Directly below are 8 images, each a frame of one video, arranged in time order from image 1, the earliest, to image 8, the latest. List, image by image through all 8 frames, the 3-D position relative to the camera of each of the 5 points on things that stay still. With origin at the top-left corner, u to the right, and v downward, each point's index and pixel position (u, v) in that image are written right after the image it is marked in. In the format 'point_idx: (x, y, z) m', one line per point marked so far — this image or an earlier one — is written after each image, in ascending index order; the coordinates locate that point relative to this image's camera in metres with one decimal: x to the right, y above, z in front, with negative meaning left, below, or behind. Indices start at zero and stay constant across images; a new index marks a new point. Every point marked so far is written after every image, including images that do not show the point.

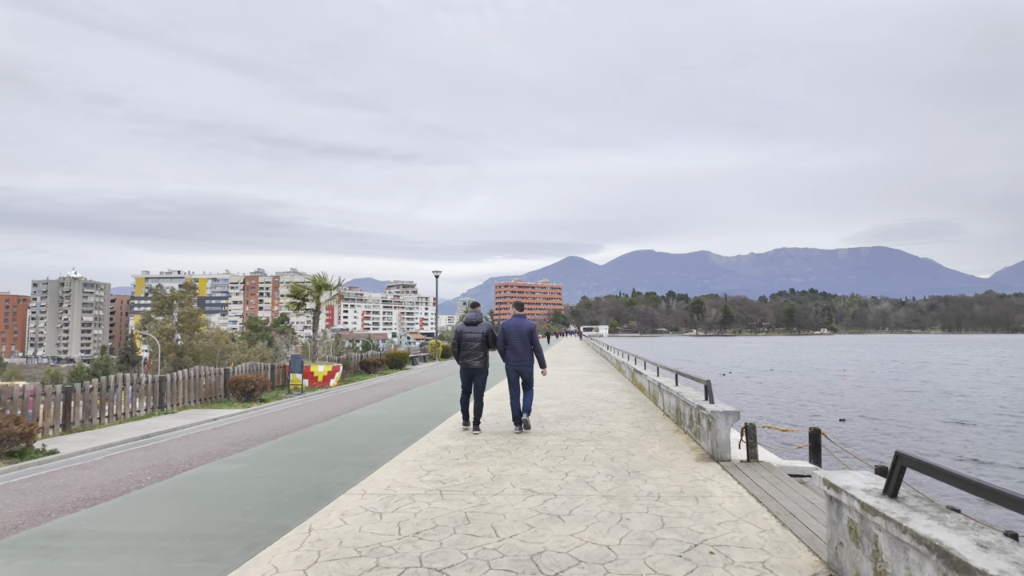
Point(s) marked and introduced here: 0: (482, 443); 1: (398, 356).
0: (-0.3, -1.3, +5.0) m
1: (-3.9, -2.3, +19.2) m
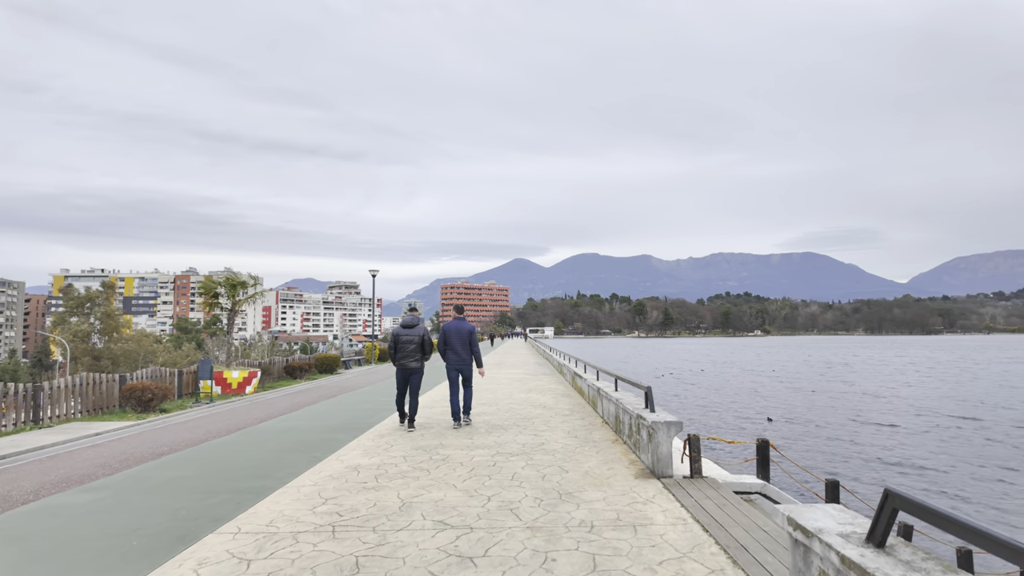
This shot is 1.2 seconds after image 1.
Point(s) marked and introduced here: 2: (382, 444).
0: (-0.9, -1.3, +4.4) m
1: (-5.8, -2.3, +18.2) m
2: (-1.2, -1.4, +5.2) m
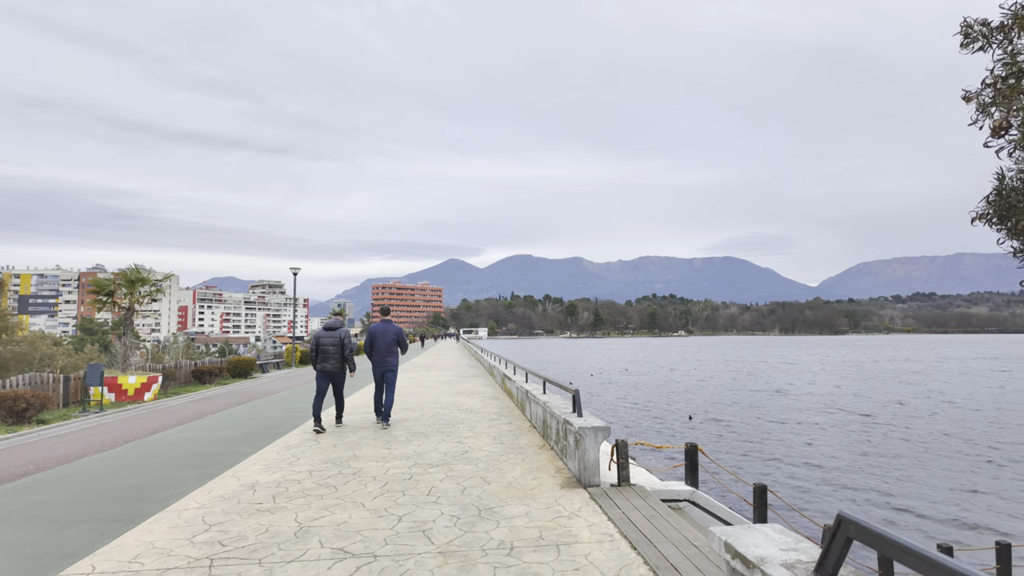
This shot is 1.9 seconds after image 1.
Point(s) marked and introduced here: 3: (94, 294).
0: (-1.4, -1.3, +4.0) m
1: (-7.8, -2.2, +17.2) m
2: (-1.8, -1.4, +4.8) m
3: (-13.0, -0.2, +18.5) m
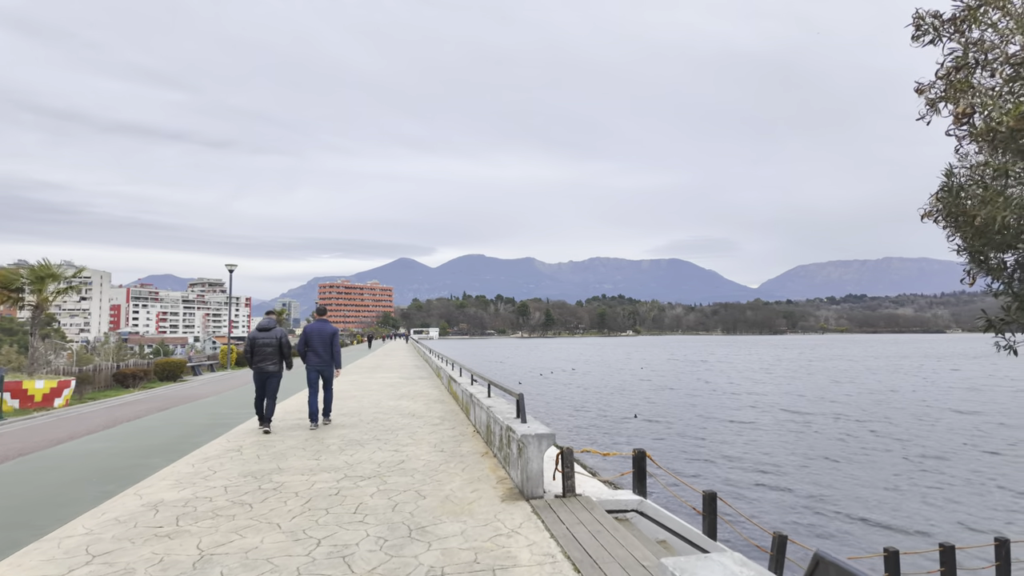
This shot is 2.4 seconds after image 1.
0: (-1.8, -1.3, +3.6) m
1: (-9.3, -2.1, +16.2) m
2: (-2.3, -1.3, +4.3) m
3: (-14.5, -0.1, +17.1) m
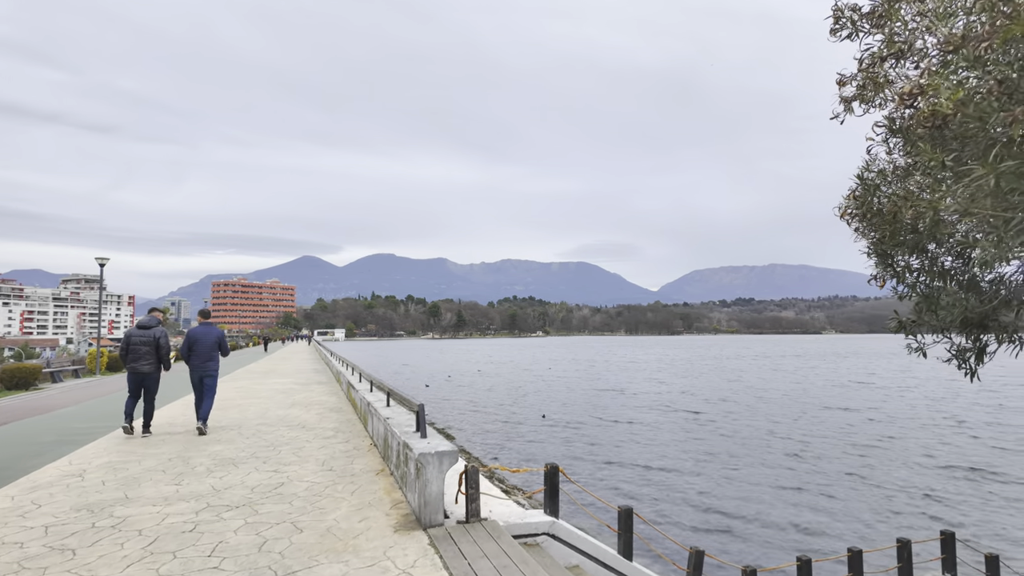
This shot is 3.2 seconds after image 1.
0: (-2.3, -1.2, +2.8) m
1: (-11.6, -2.0, +14.2) m
2: (-2.9, -1.3, +3.5) m
3: (-16.9, +0.1, +14.3) m
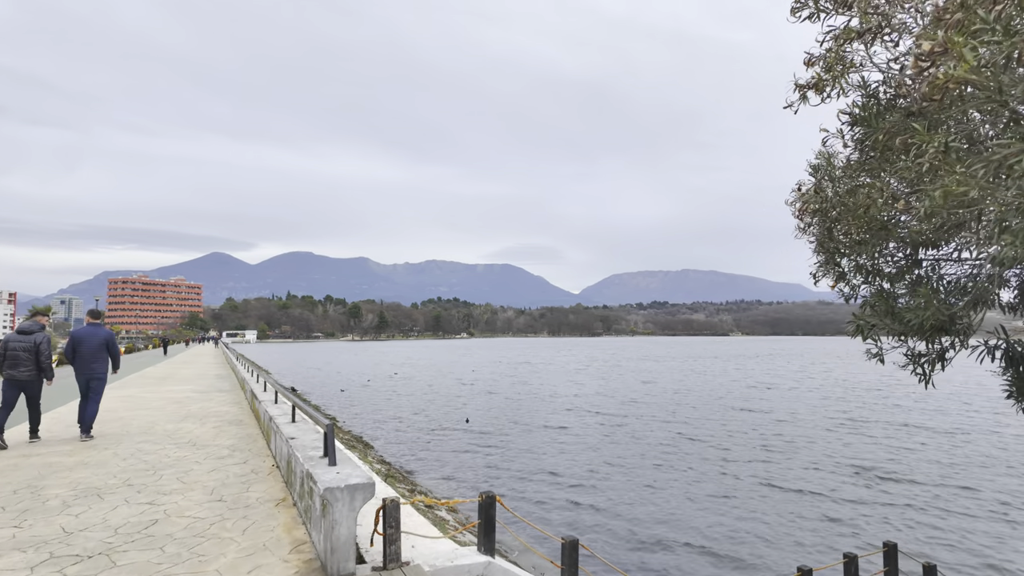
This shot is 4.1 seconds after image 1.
0: (-2.6, -1.2, +2.1) m
1: (-13.3, -1.9, +12.1) m
2: (-3.3, -1.2, +2.7) m
3: (-18.6, +0.3, +11.6) m
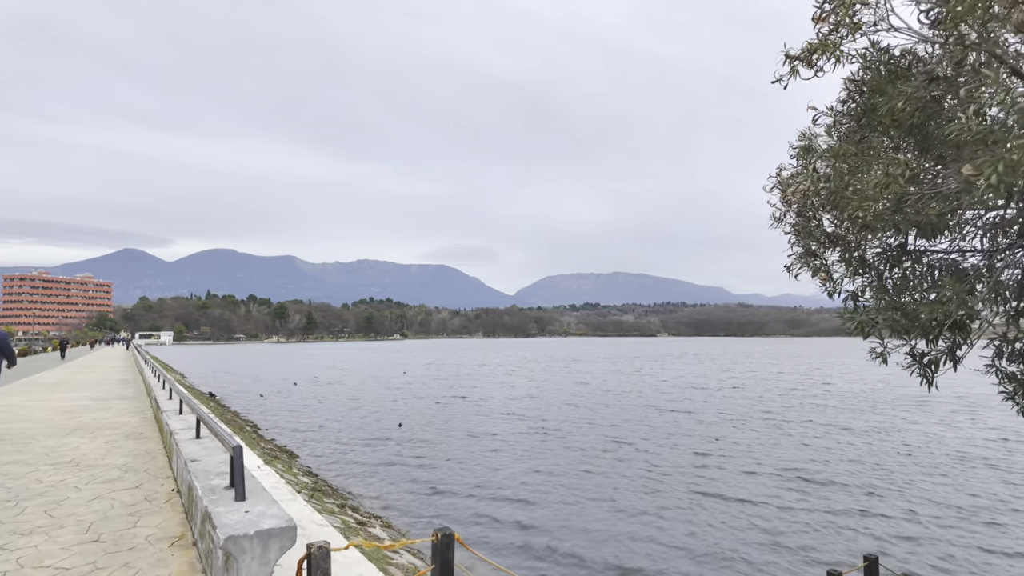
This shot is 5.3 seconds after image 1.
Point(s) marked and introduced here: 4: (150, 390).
0: (-2.7, -1.1, +1.2) m
1: (-14.4, -1.7, +10.0) m
2: (-3.4, -1.2, +1.8) m
3: (-19.6, +0.4, +8.9) m
4: (-7.3, -2.0, +12.2) m
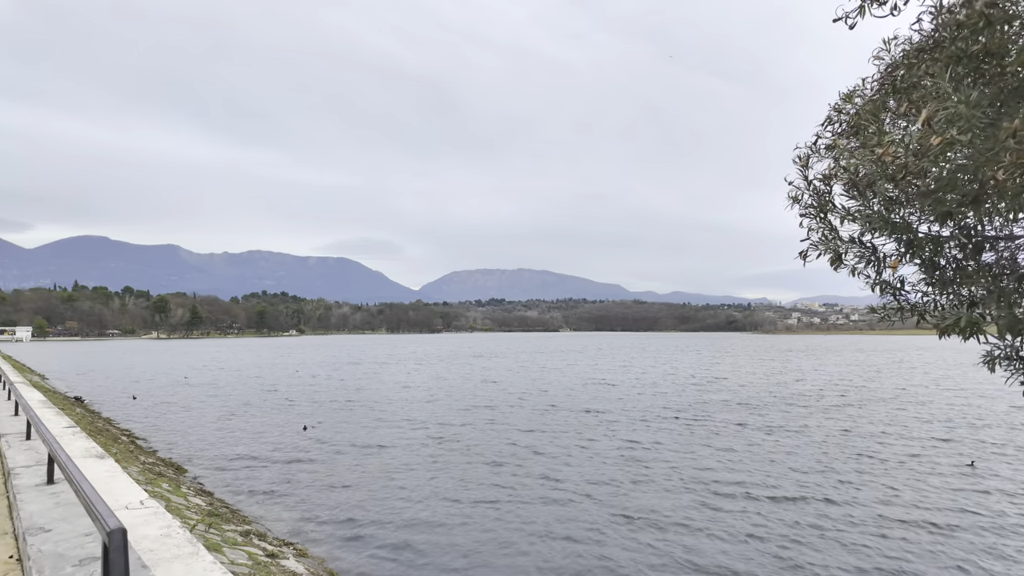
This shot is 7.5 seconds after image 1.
0: (-2.3, -1.0, +0.1) m
1: (-15.4, -1.5, +6.9) m
2: (-3.1, -1.1, +0.5) m
3: (-20.2, +0.8, +4.9) m
4: (-8.7, -1.8, +10.2) m
